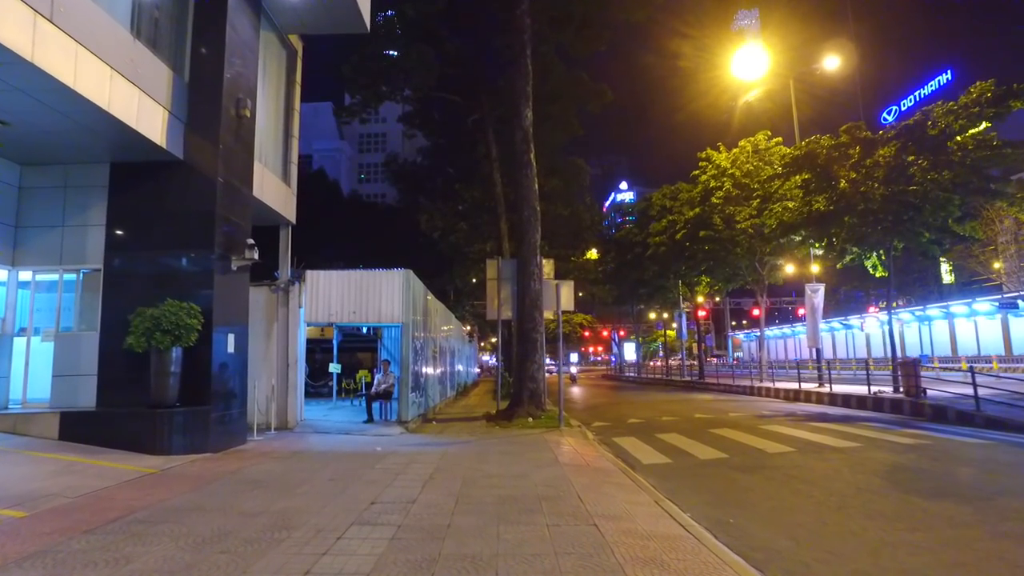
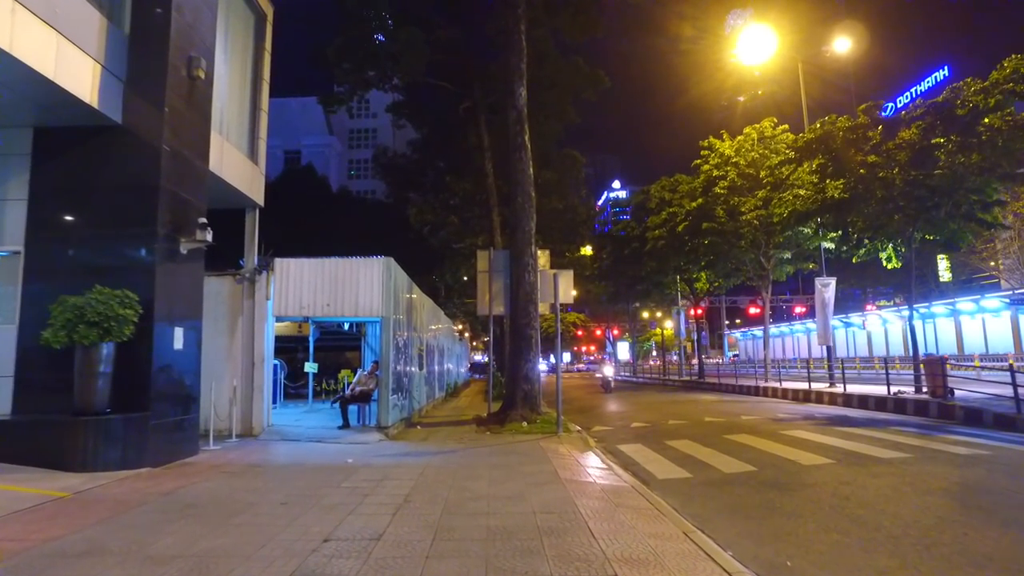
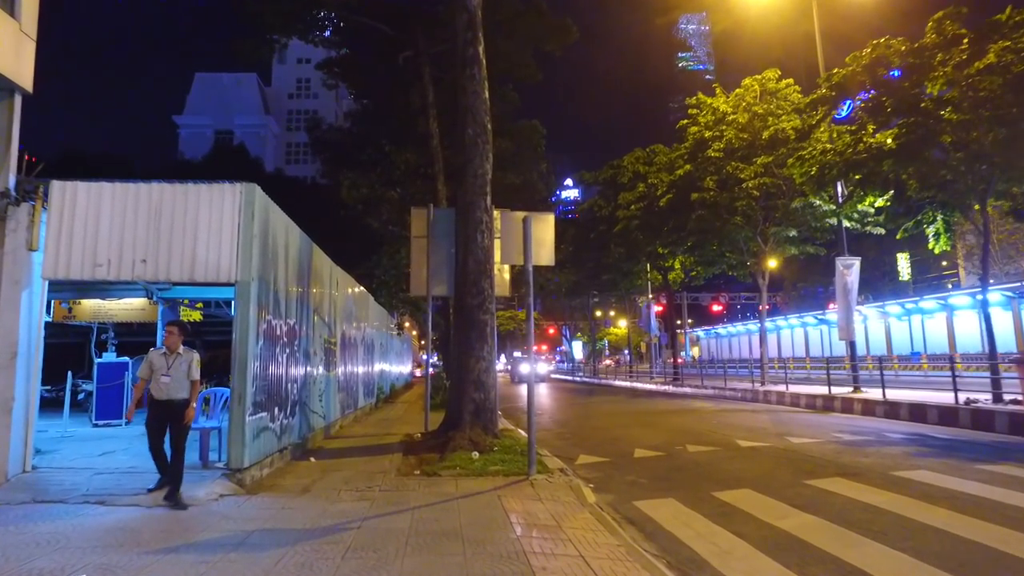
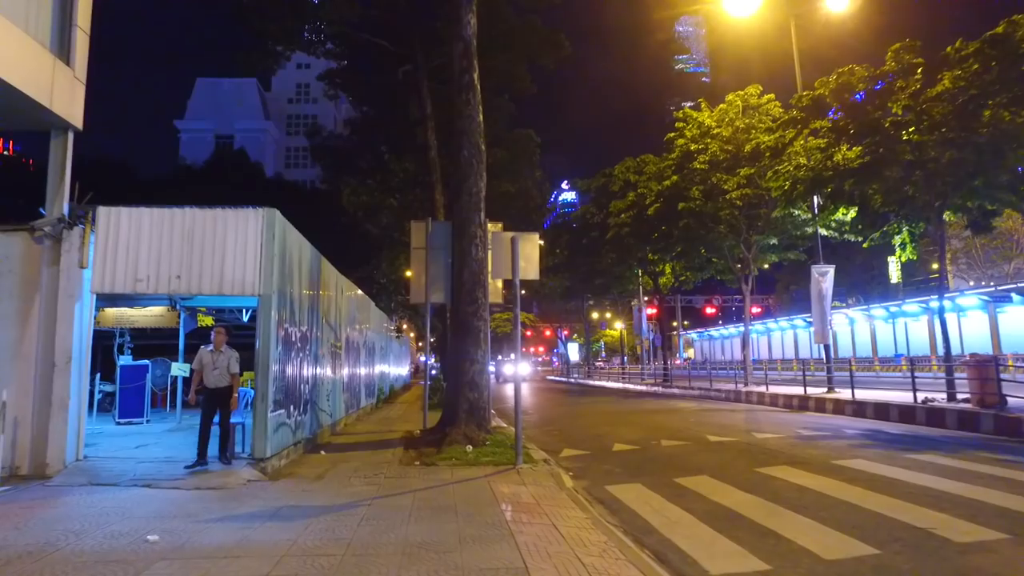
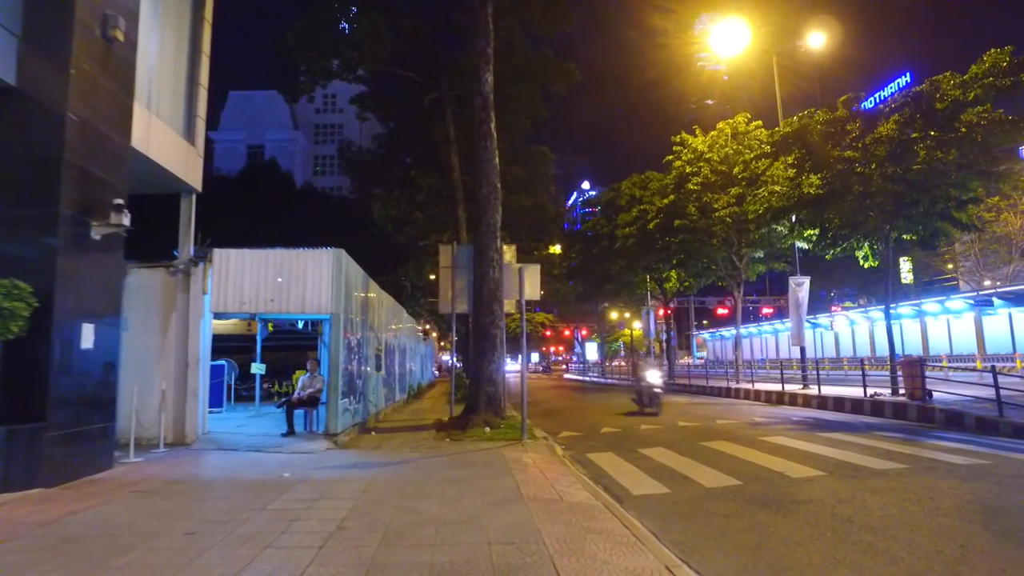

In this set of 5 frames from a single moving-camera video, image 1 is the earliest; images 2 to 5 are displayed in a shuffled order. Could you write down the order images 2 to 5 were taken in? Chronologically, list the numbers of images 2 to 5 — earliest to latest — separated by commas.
2, 5, 4, 3
